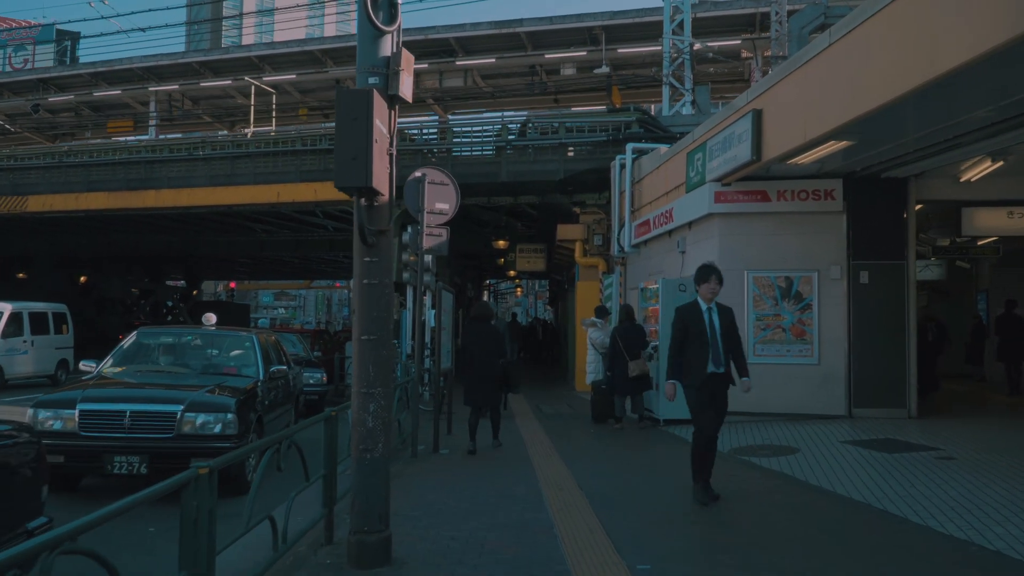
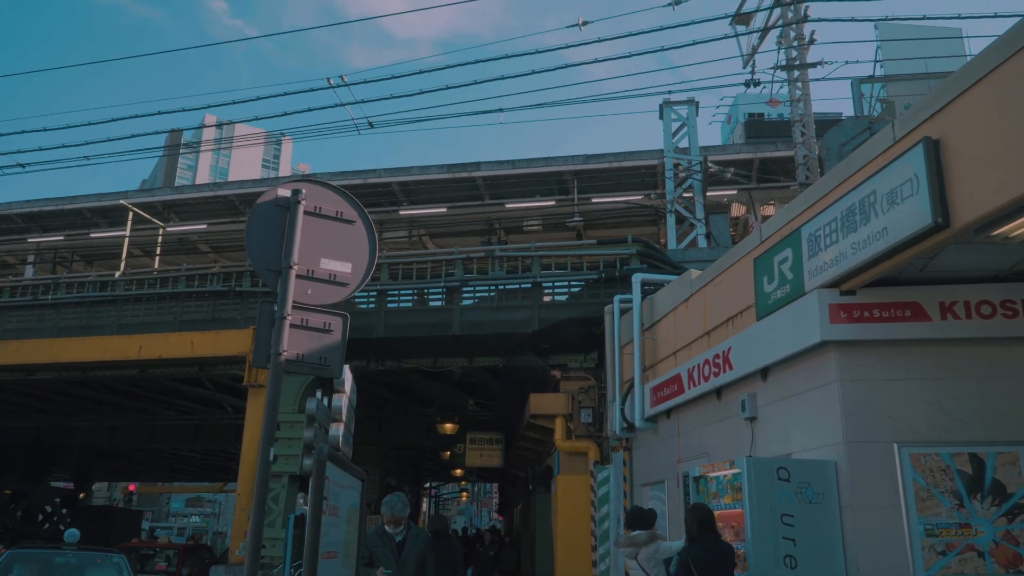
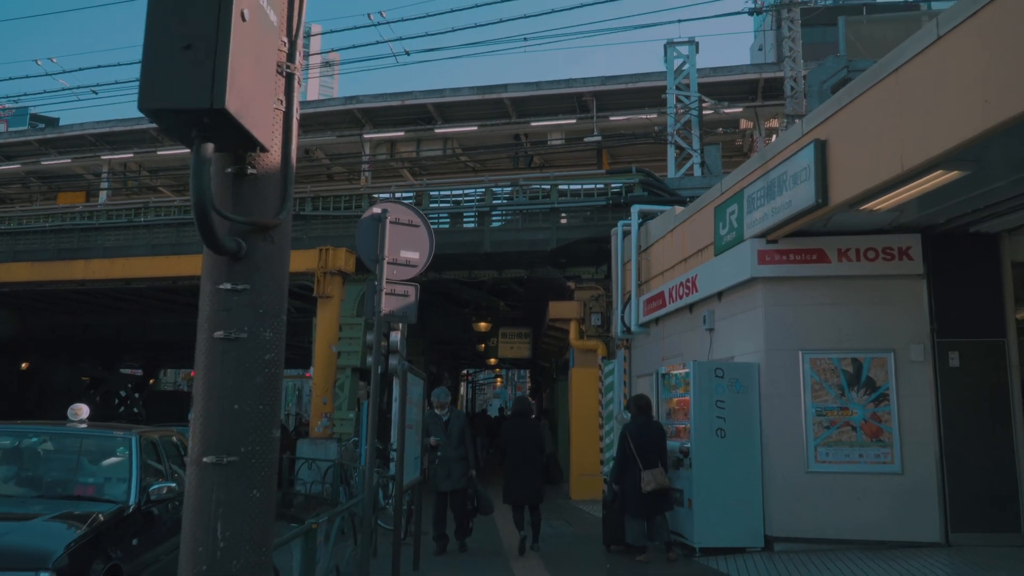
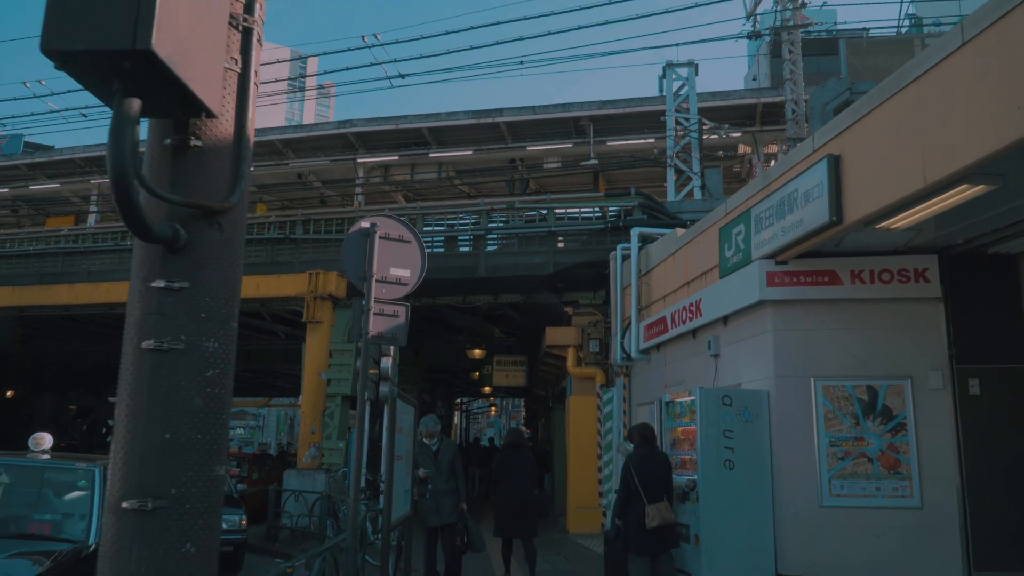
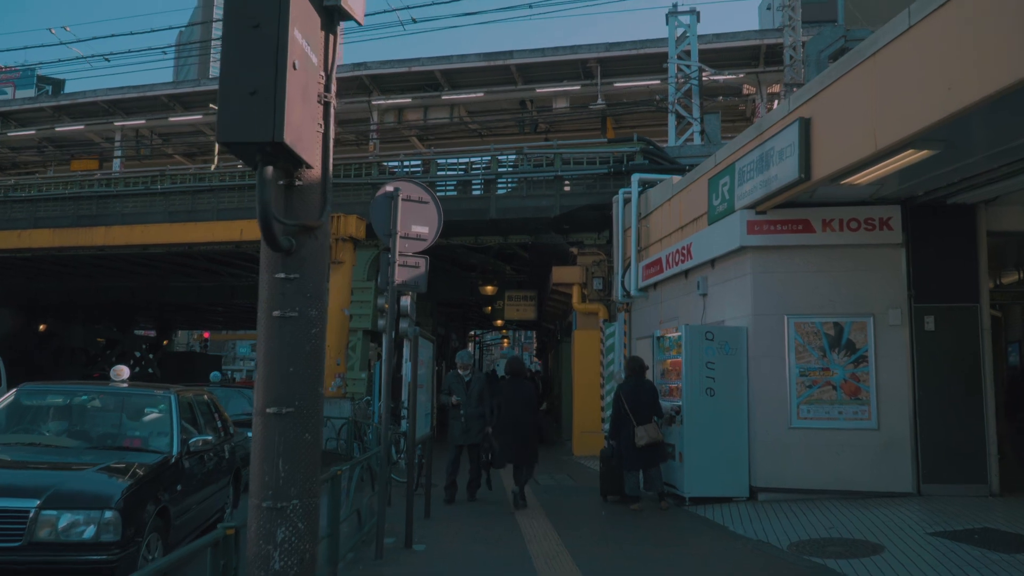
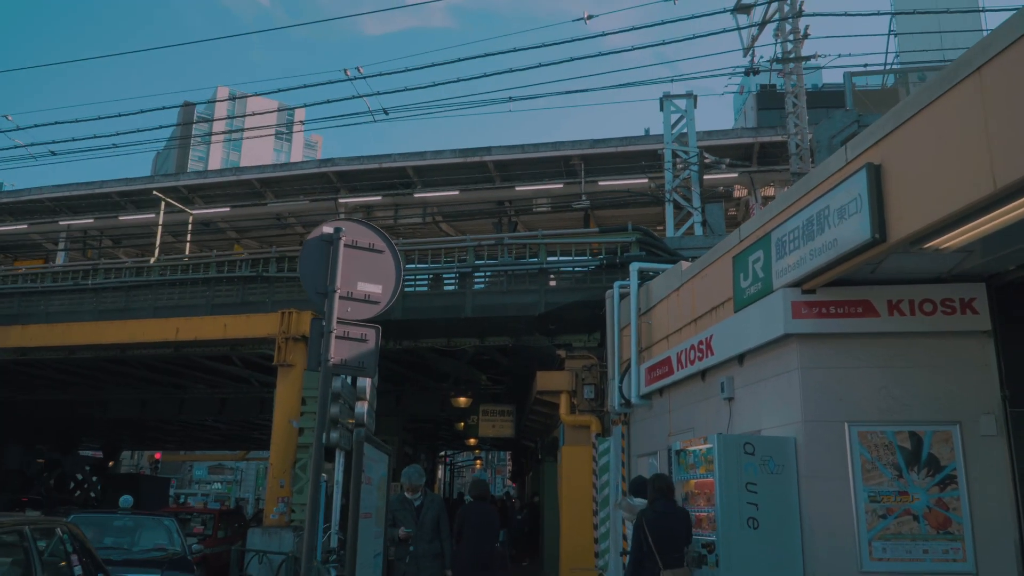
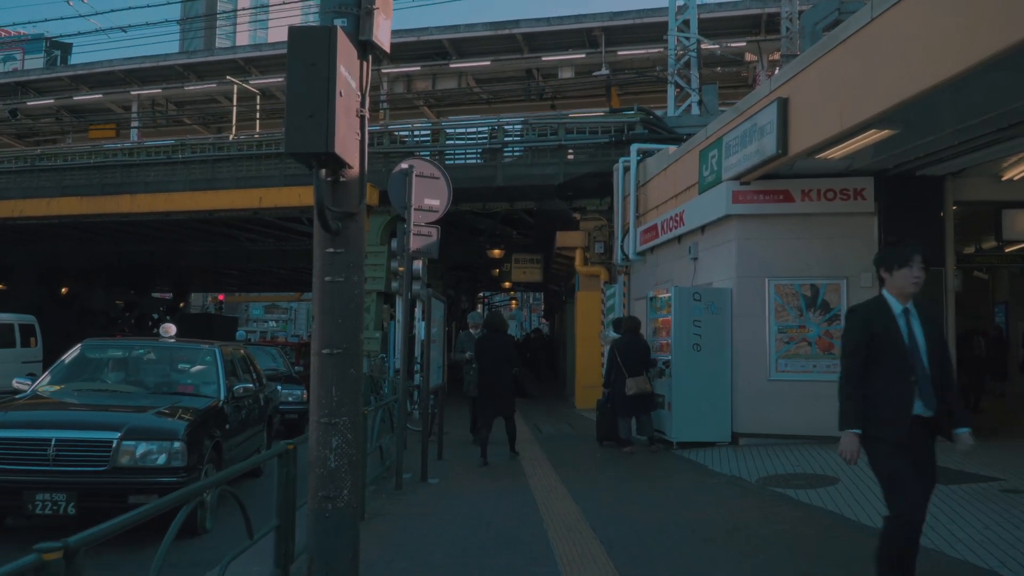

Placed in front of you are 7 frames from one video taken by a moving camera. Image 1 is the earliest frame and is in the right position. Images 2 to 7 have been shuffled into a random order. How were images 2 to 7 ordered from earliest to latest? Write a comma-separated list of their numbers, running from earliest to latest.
7, 5, 3, 4, 6, 2
